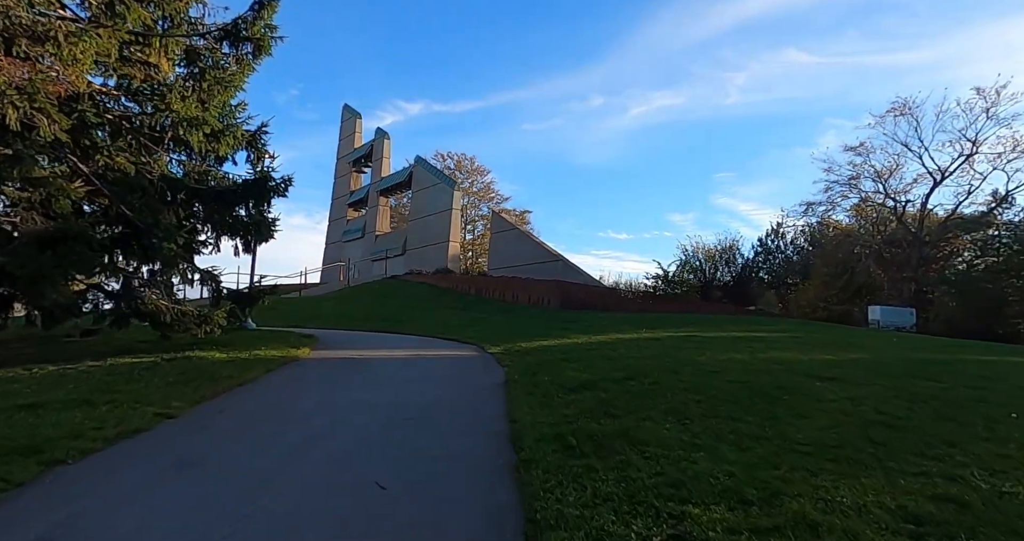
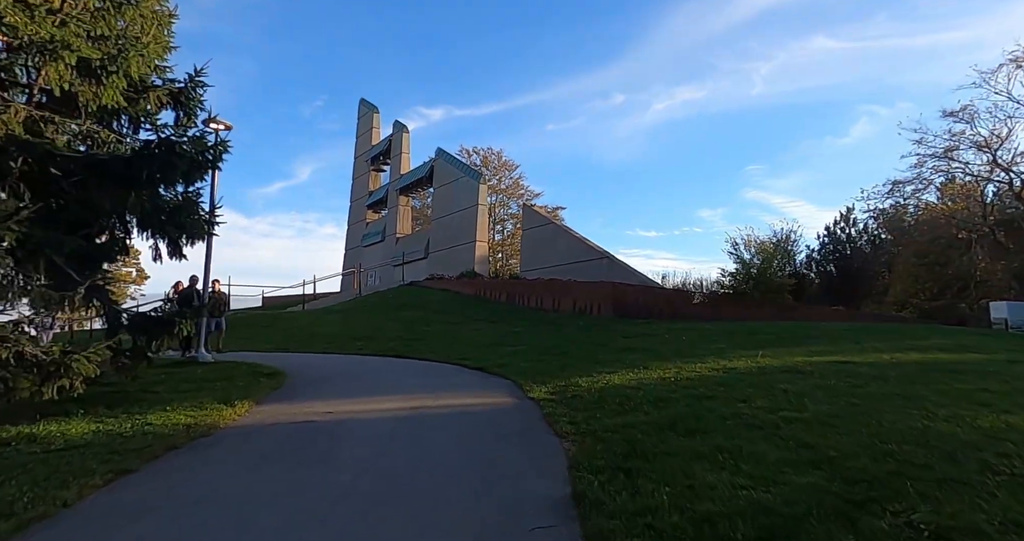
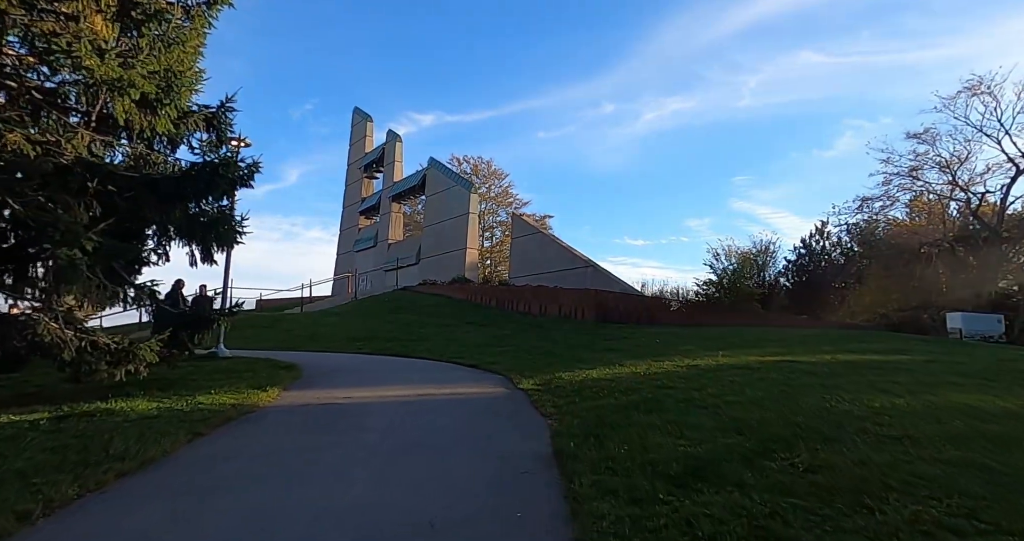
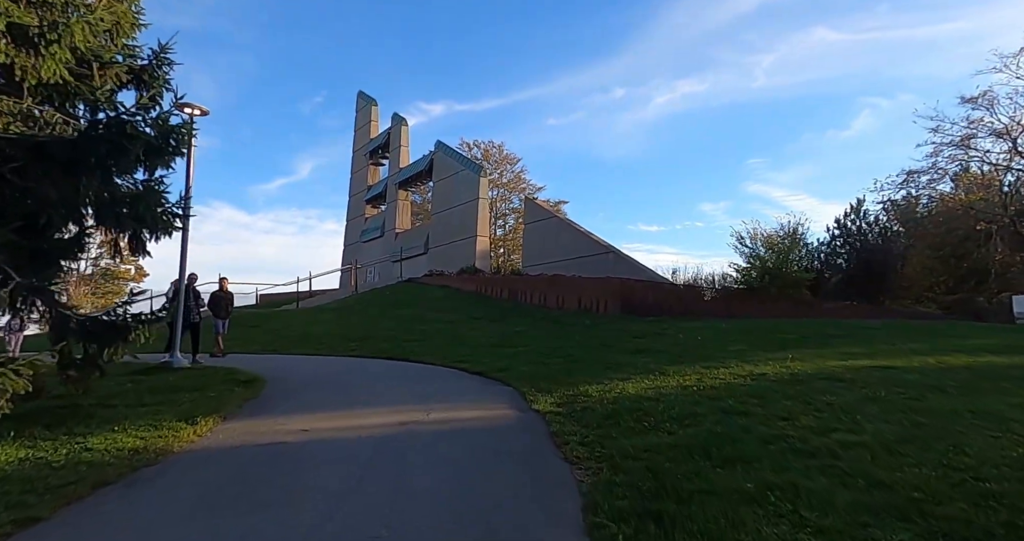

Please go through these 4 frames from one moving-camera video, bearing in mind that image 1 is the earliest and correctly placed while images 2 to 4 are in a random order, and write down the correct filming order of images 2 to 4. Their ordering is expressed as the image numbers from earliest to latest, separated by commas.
3, 2, 4
